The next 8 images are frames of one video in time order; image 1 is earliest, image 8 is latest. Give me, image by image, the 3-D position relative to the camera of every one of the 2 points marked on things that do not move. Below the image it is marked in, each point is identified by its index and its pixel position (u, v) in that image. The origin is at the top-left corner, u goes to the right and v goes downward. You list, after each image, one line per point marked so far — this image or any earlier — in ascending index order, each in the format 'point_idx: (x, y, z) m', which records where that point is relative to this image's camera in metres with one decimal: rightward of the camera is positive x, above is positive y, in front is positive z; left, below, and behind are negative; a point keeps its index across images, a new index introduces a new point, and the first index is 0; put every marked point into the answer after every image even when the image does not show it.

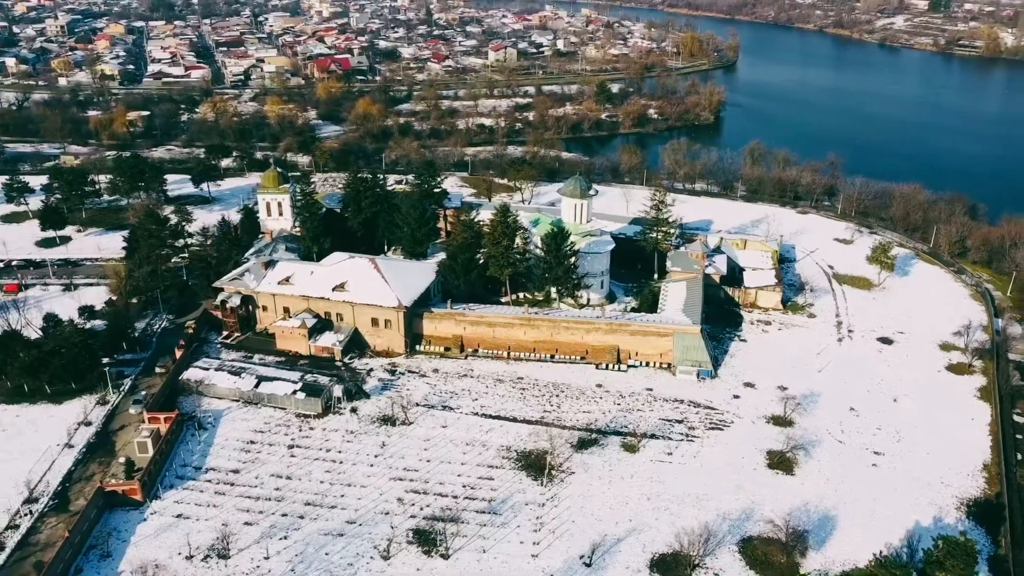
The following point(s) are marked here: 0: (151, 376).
0: (-8.9, -2.3, +19.8) m
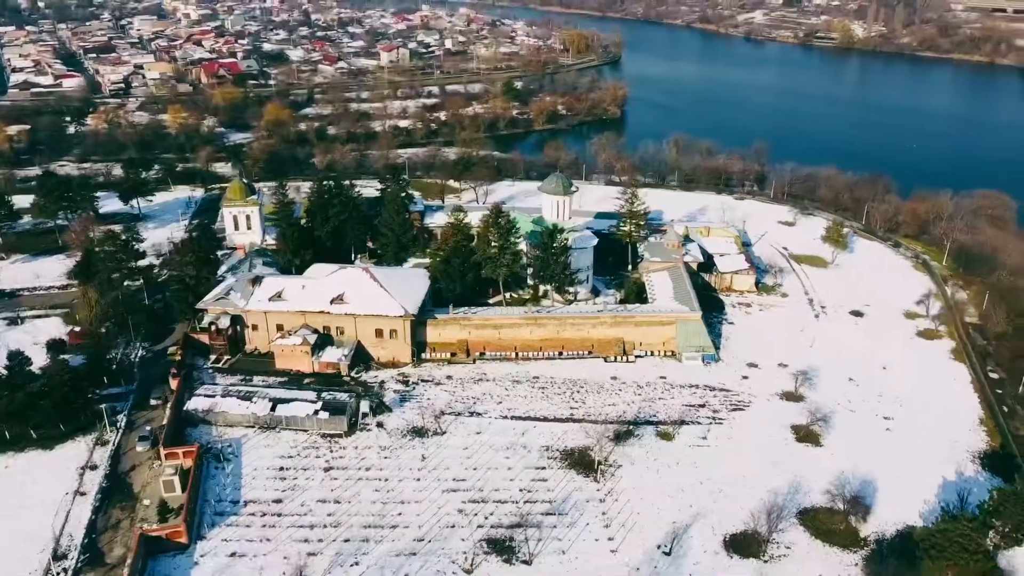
0: (-8.3, -2.9, +18.3) m
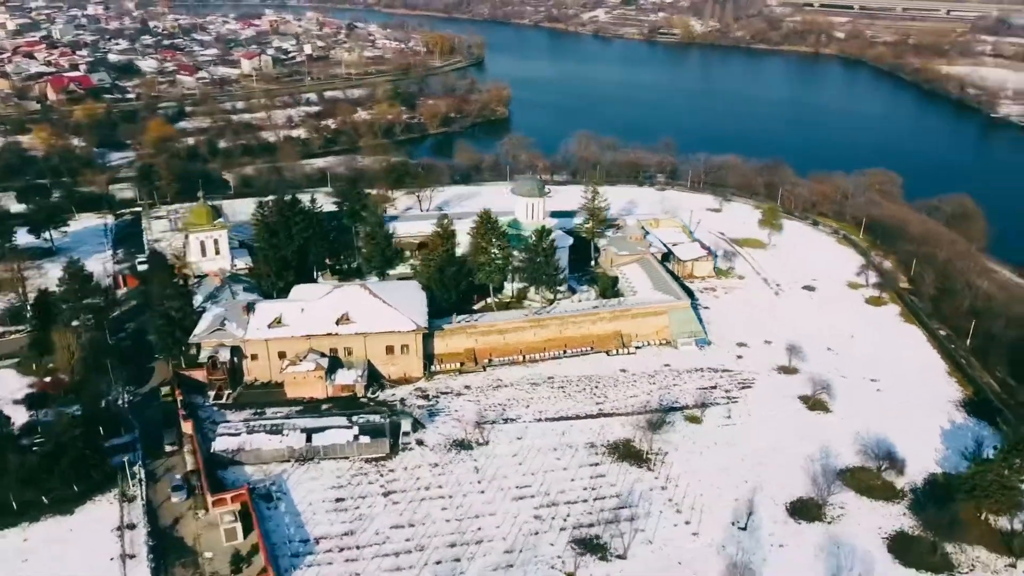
0: (-7.3, -3.6, +16.9) m
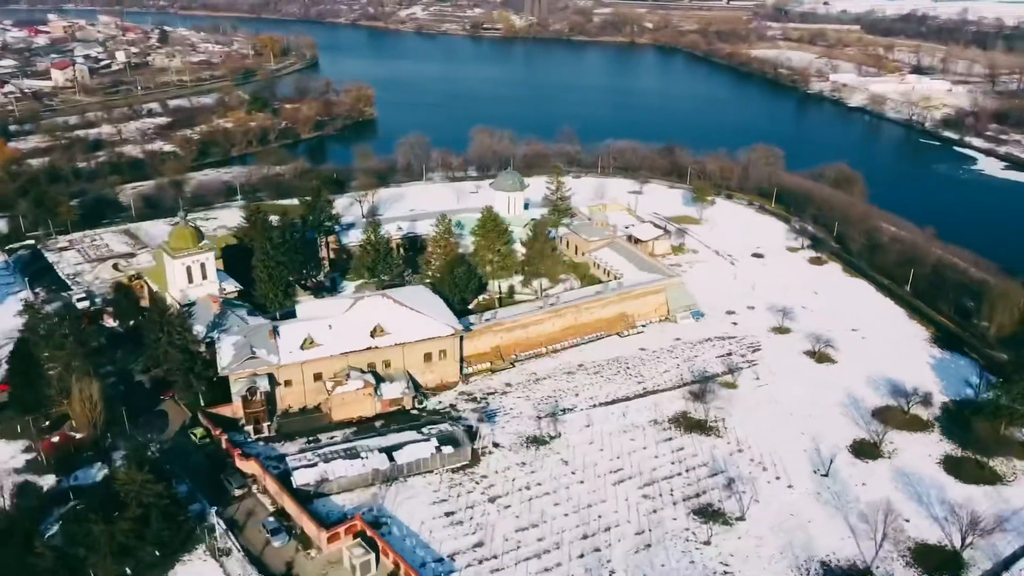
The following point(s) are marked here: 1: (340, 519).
0: (-5.2, -4.2, +15.3) m
1: (-3.2, -4.3, +14.9) m
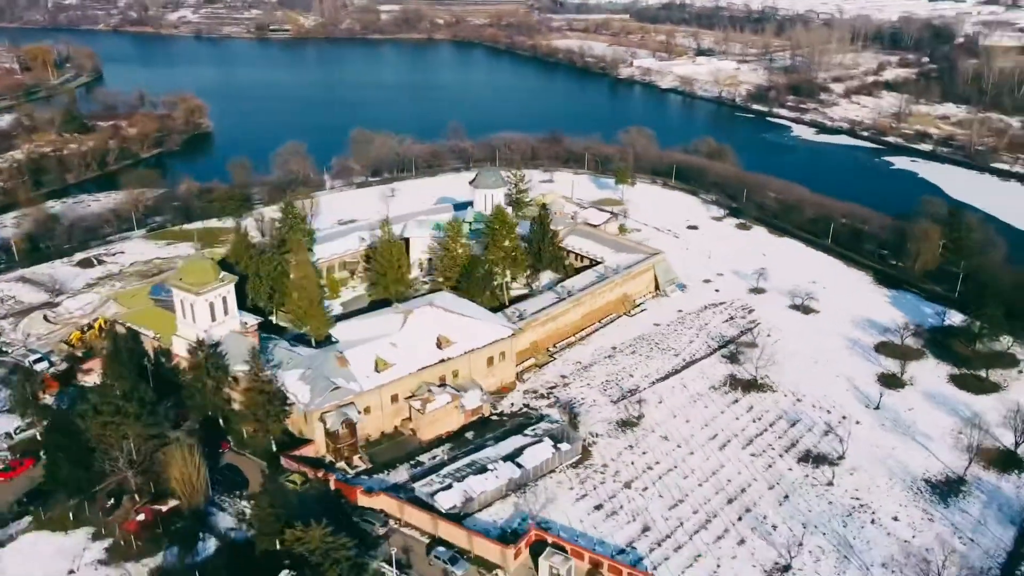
0: (-2.2, -4.6, +14.3) m
1: (-0.1, -4.5, +14.4) m
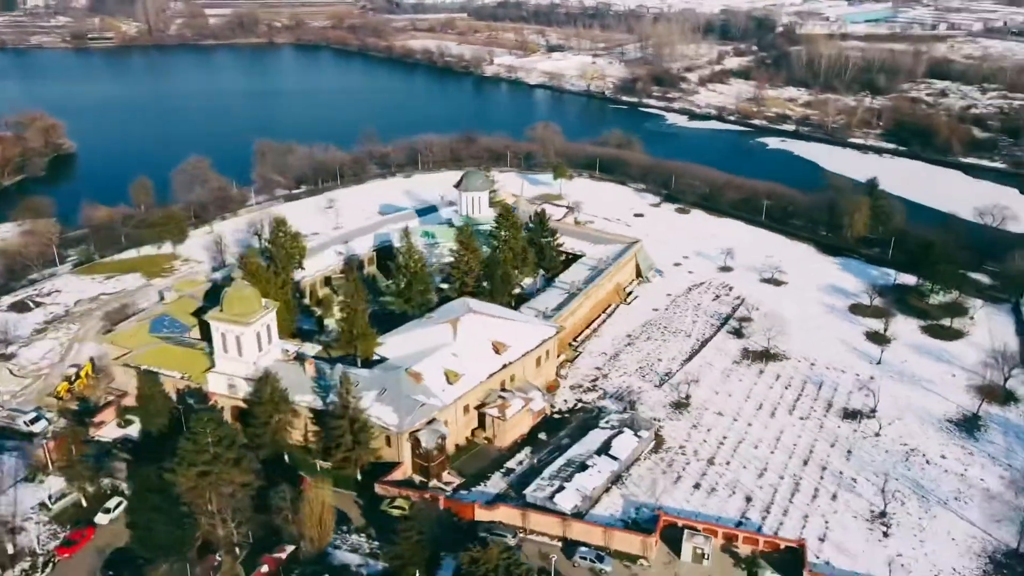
0: (+0.3, -4.7, +14.1) m
1: (+2.2, -4.4, +14.7) m
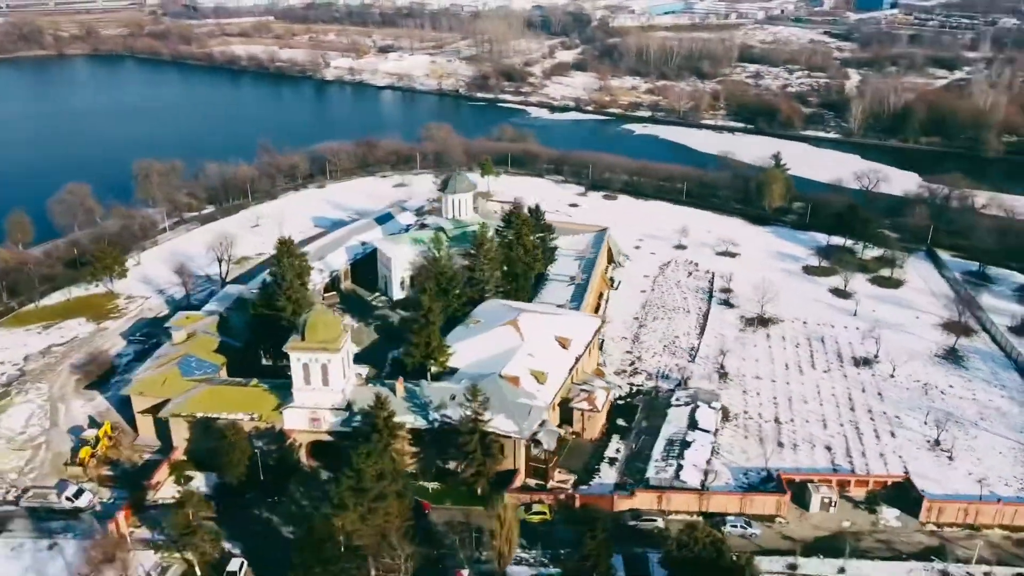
0: (+3.0, -4.4, +14.6) m
1: (+4.8, -3.9, +15.6) m
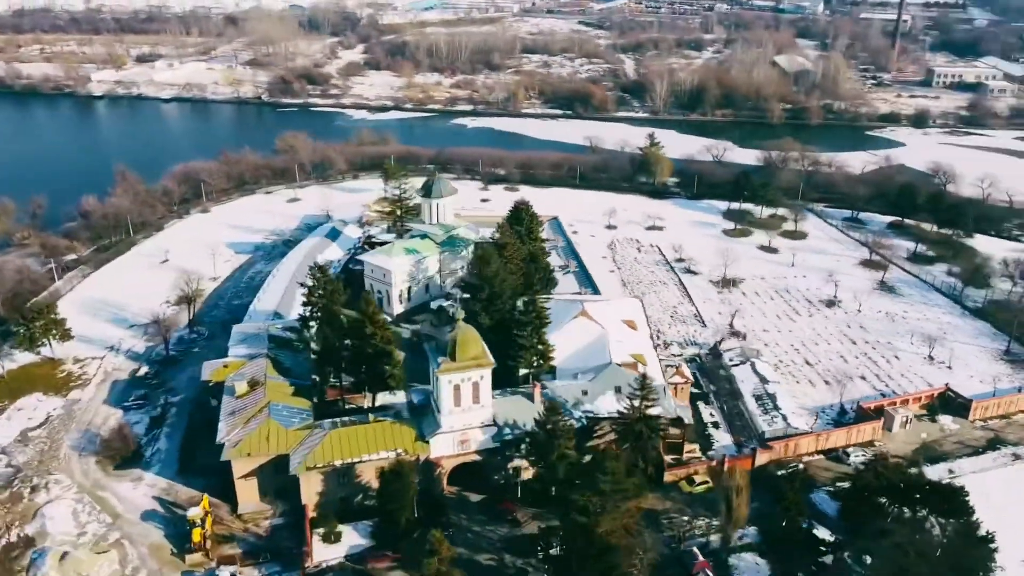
0: (+6.2, -3.7, +16.1) m
1: (+7.4, -3.0, +17.7) m
